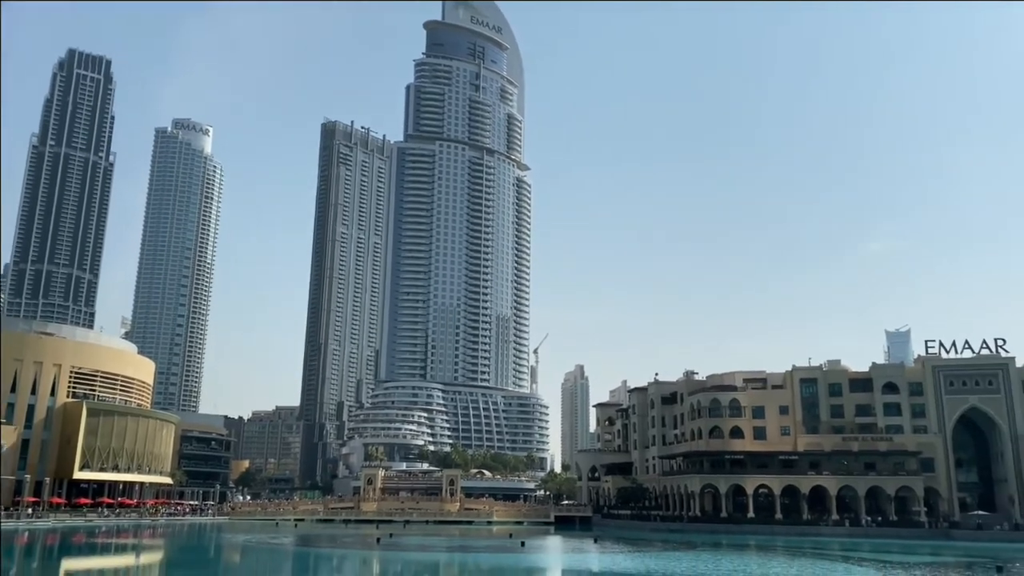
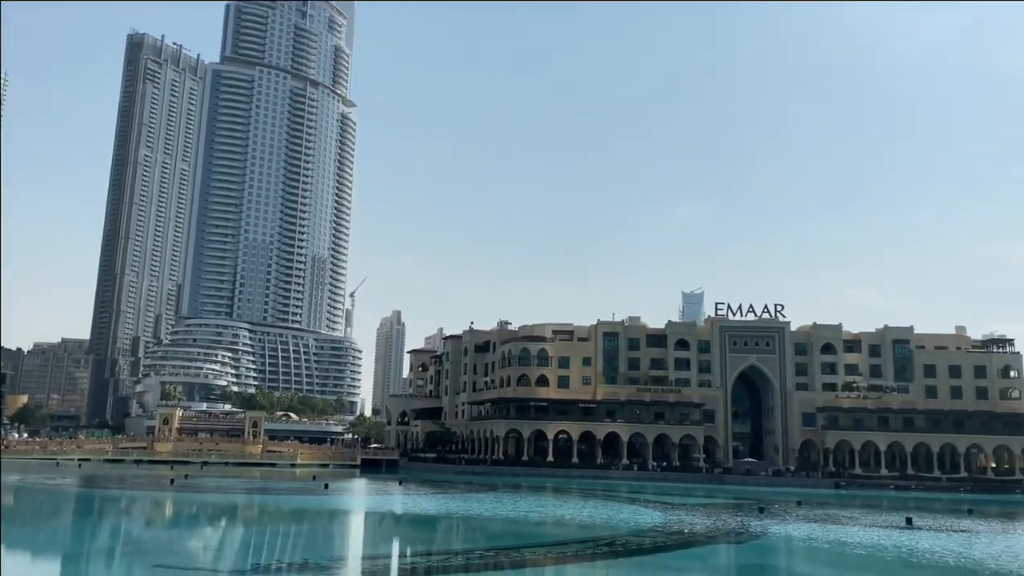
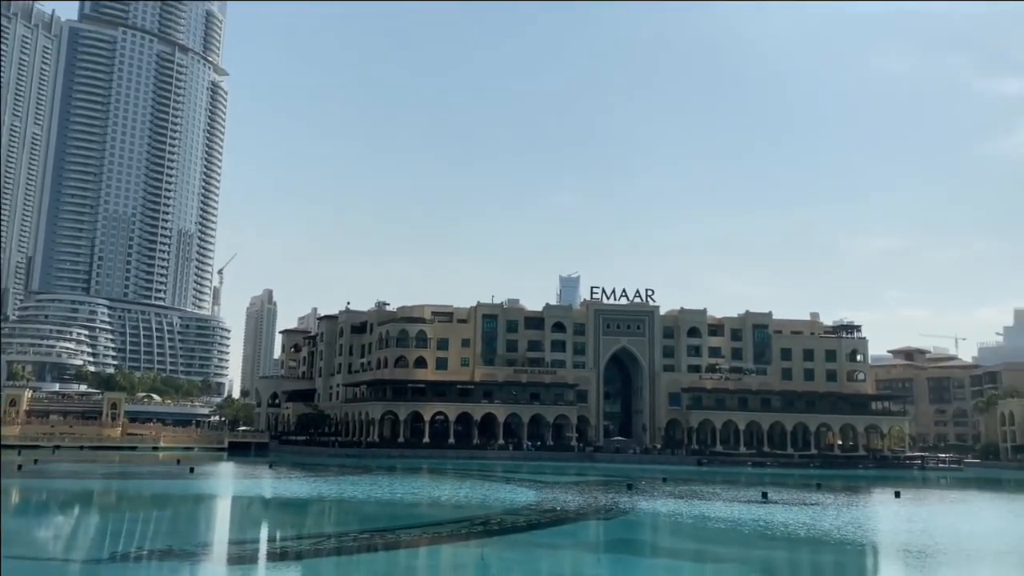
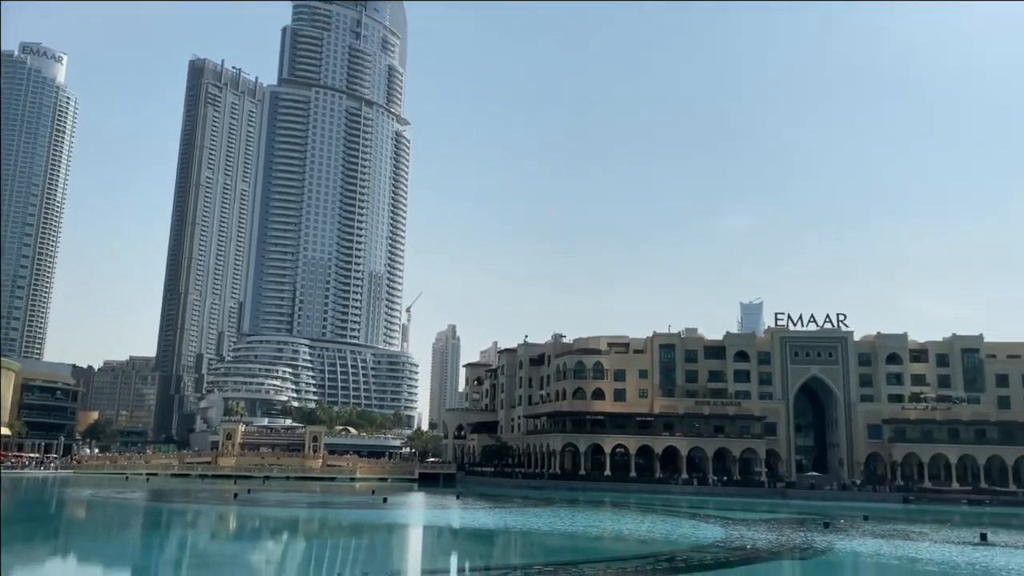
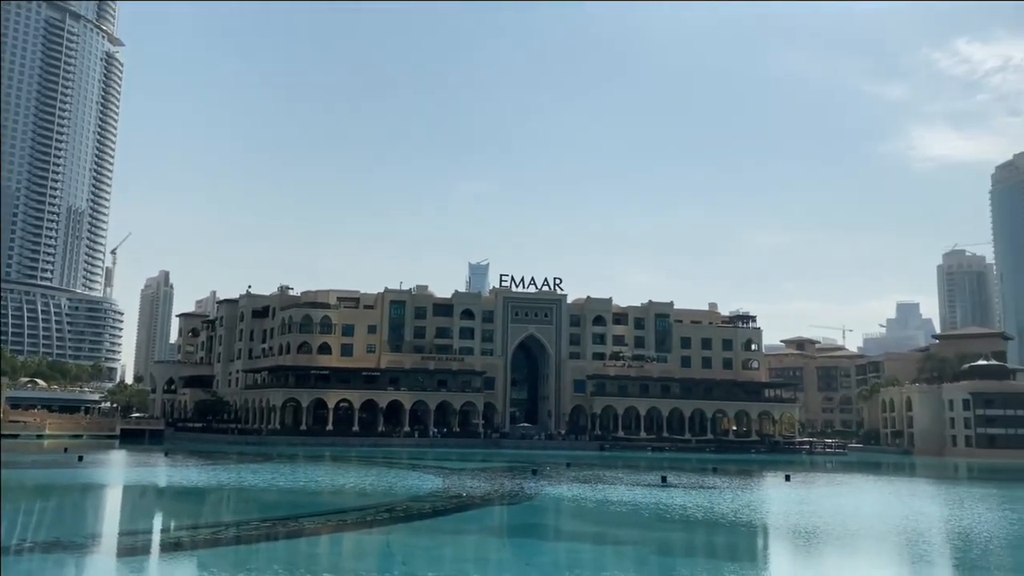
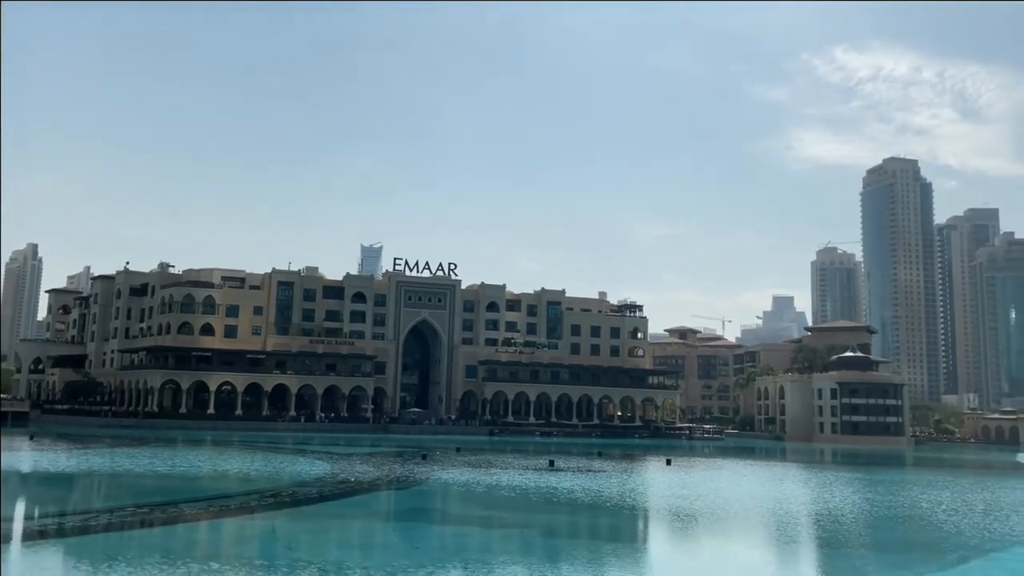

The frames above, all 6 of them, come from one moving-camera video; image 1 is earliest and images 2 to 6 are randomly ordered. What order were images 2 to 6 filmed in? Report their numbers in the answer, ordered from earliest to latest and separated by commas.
4, 2, 3, 5, 6
